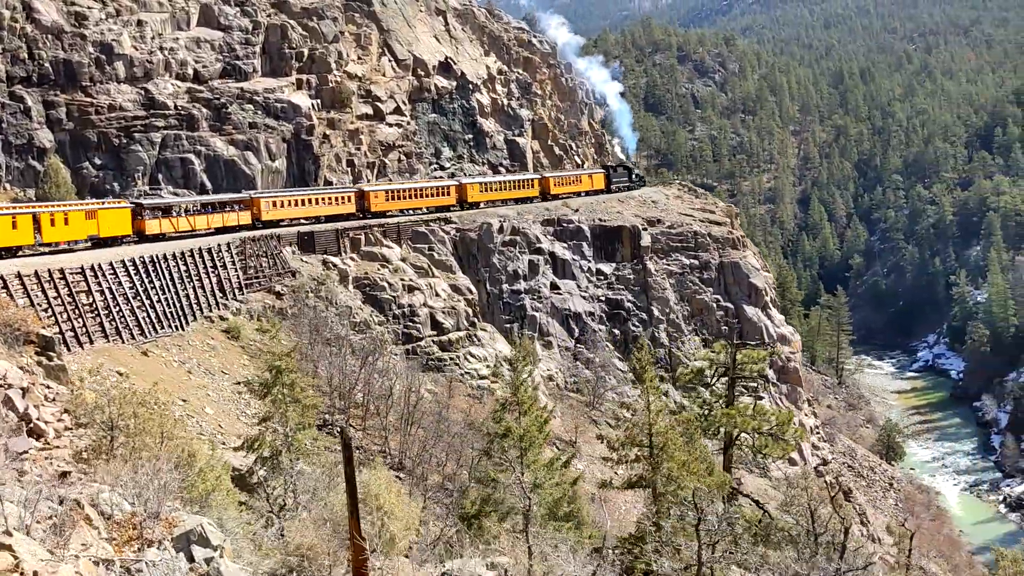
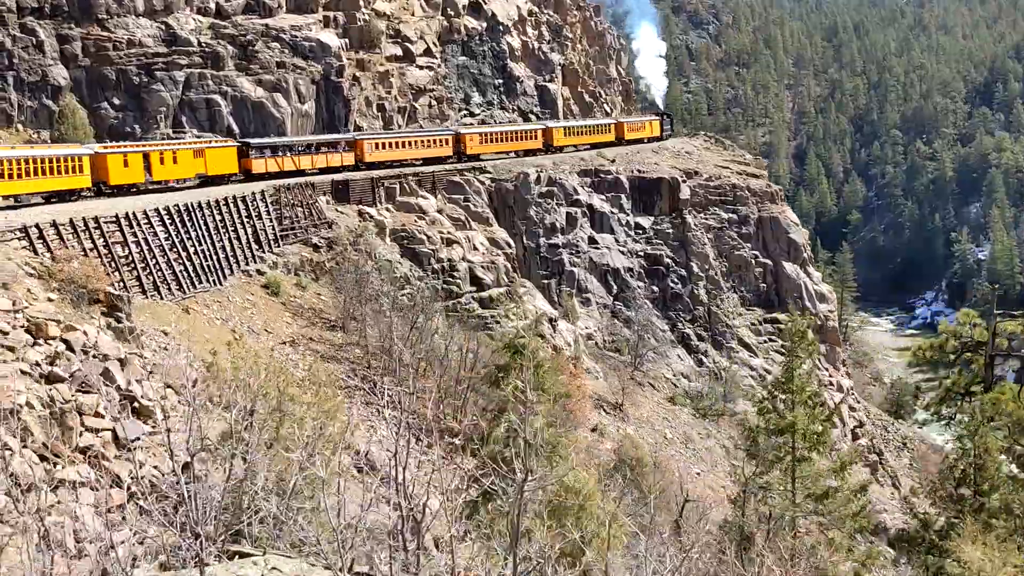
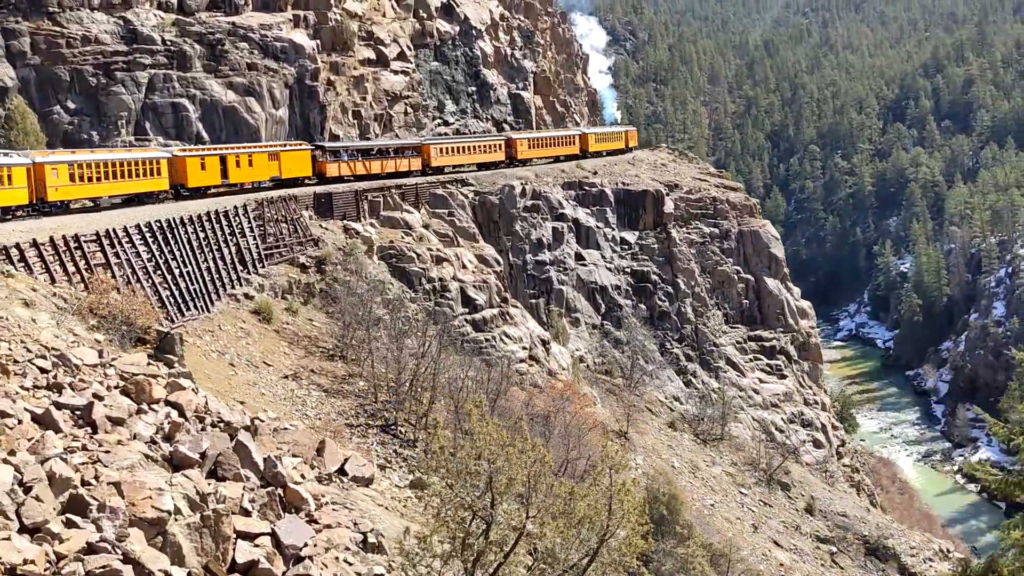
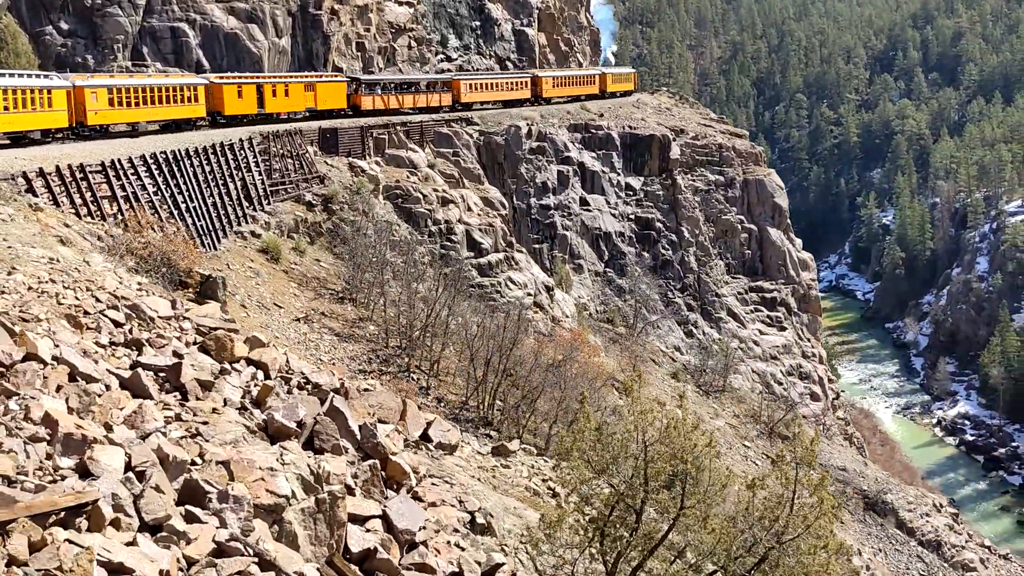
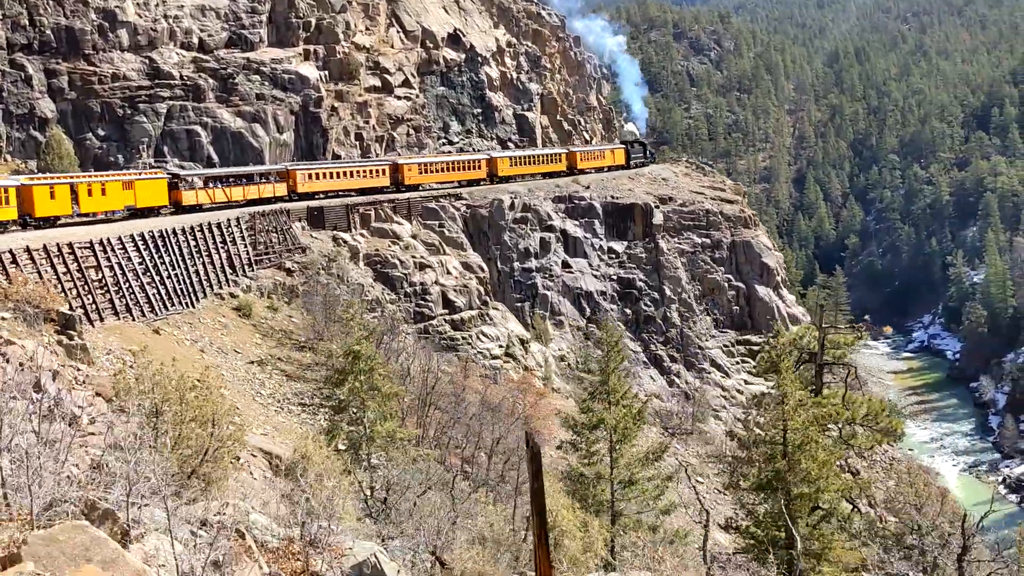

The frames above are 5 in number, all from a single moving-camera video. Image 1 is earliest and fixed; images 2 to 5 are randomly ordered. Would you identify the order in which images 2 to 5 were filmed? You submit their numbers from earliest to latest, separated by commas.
5, 2, 3, 4
